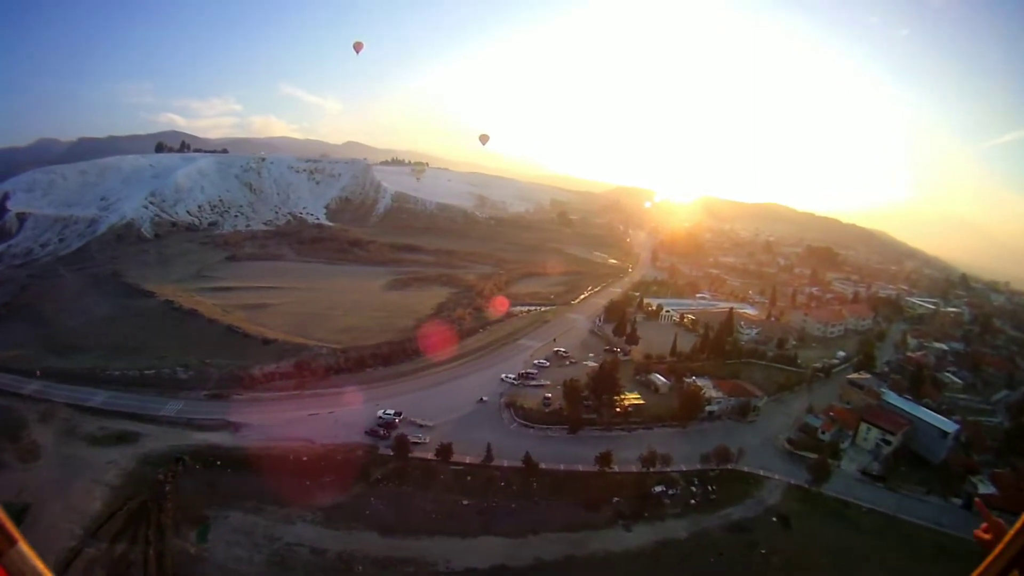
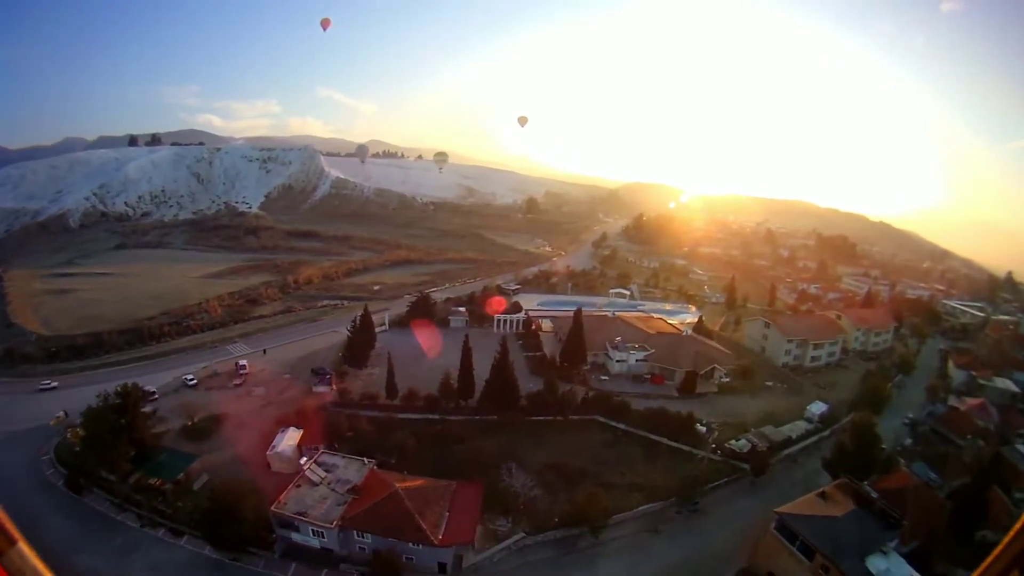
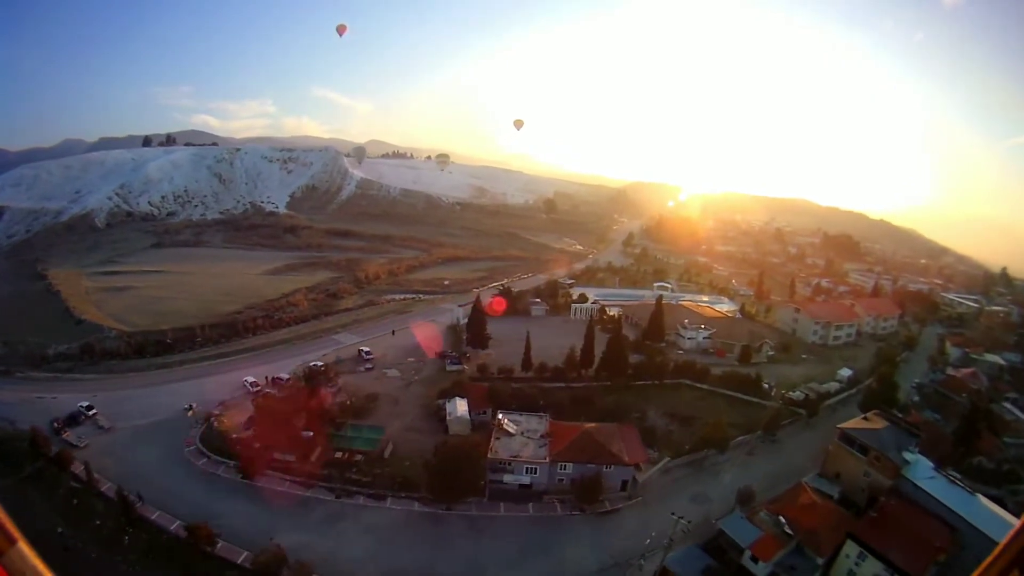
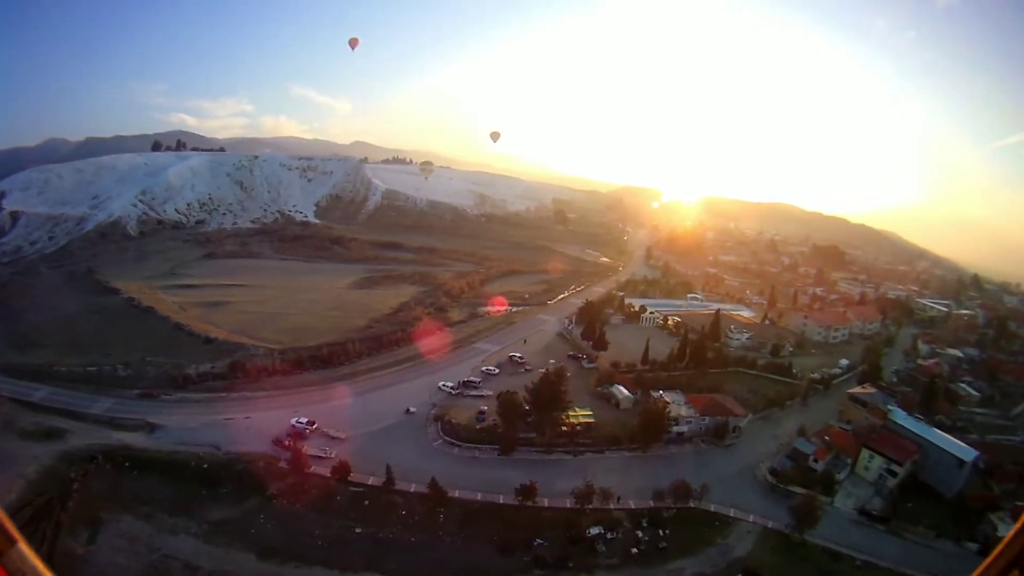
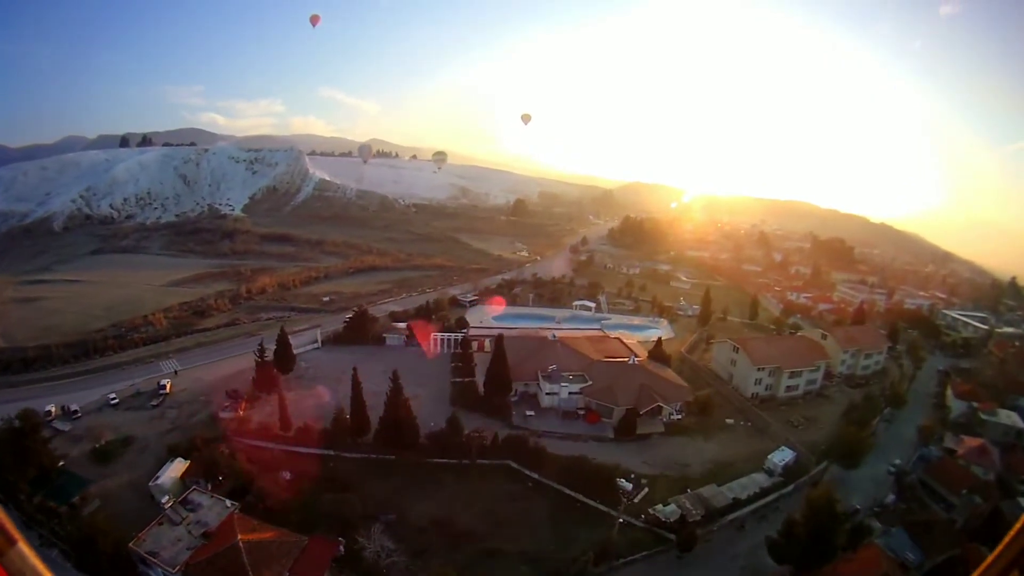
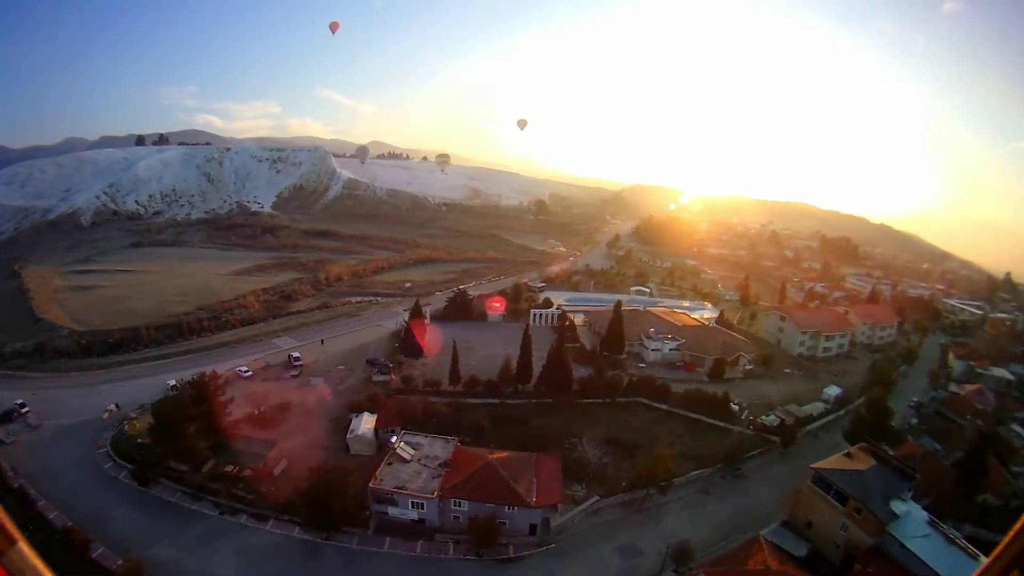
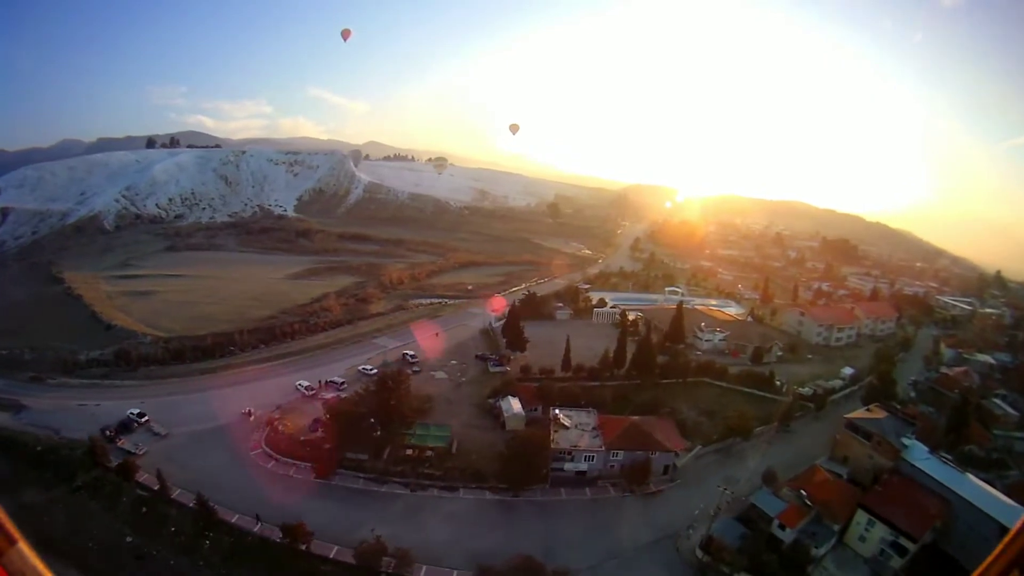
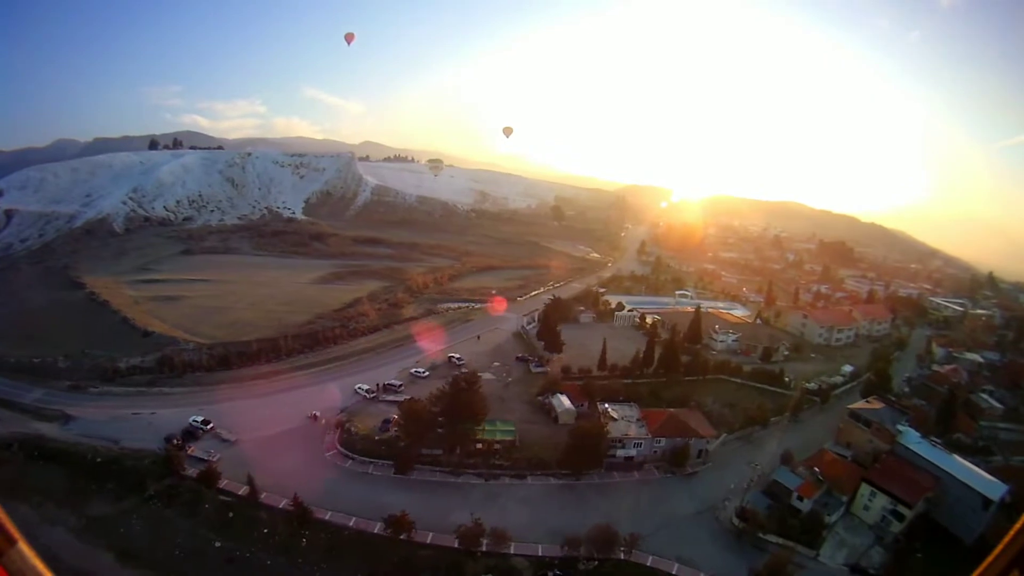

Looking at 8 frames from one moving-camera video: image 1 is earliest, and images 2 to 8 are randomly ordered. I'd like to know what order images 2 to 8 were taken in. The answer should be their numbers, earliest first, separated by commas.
4, 8, 7, 3, 6, 2, 5
